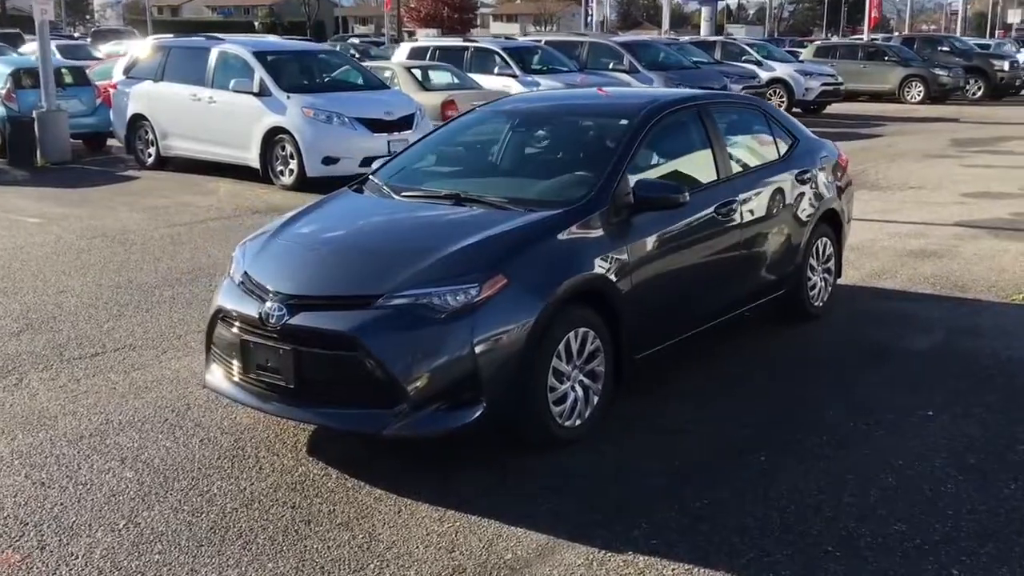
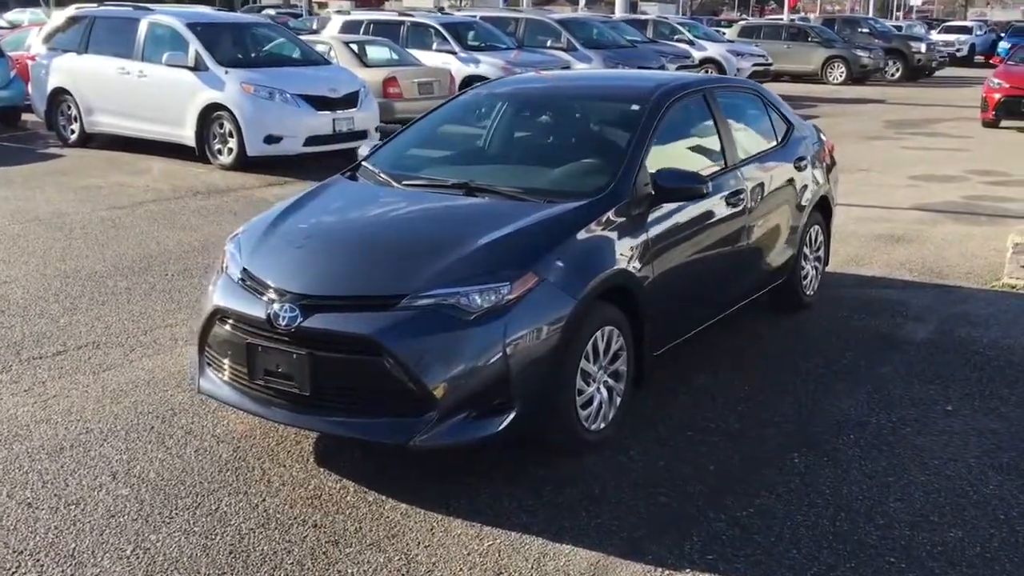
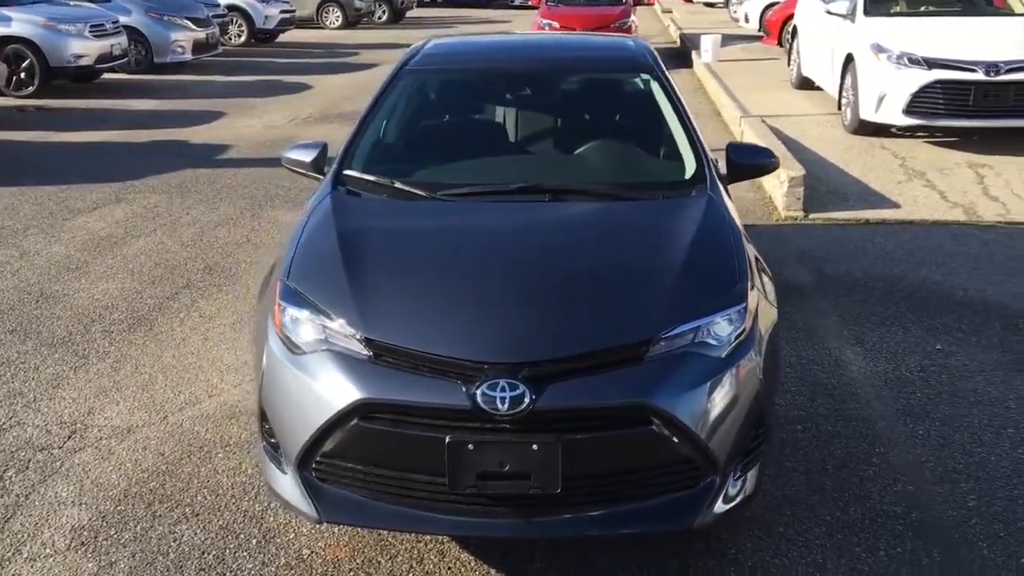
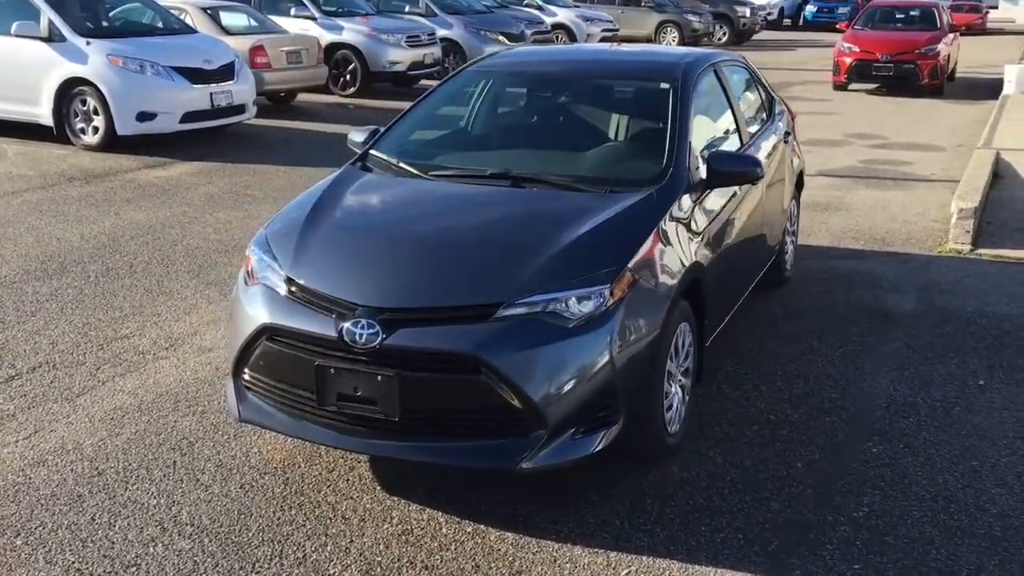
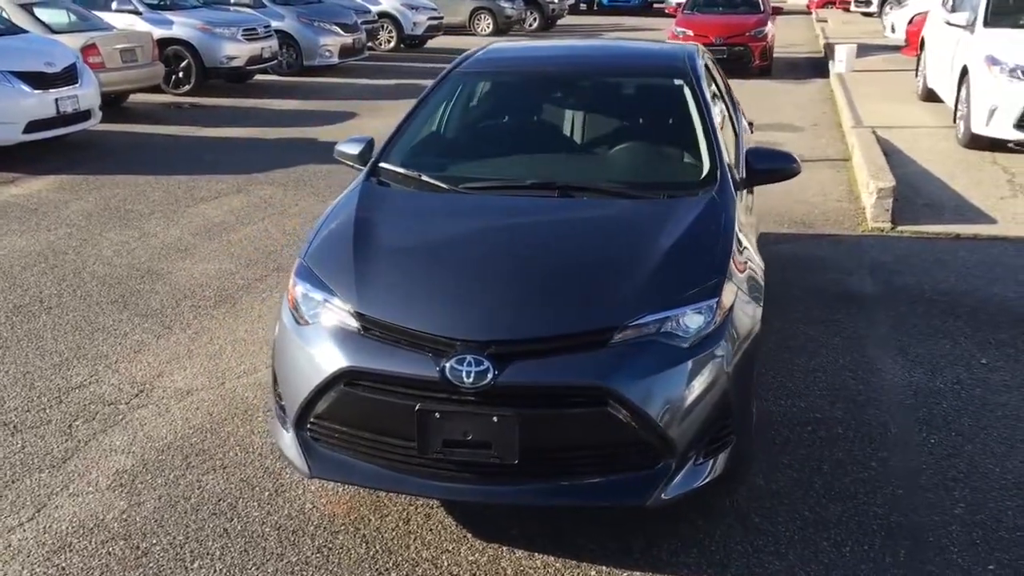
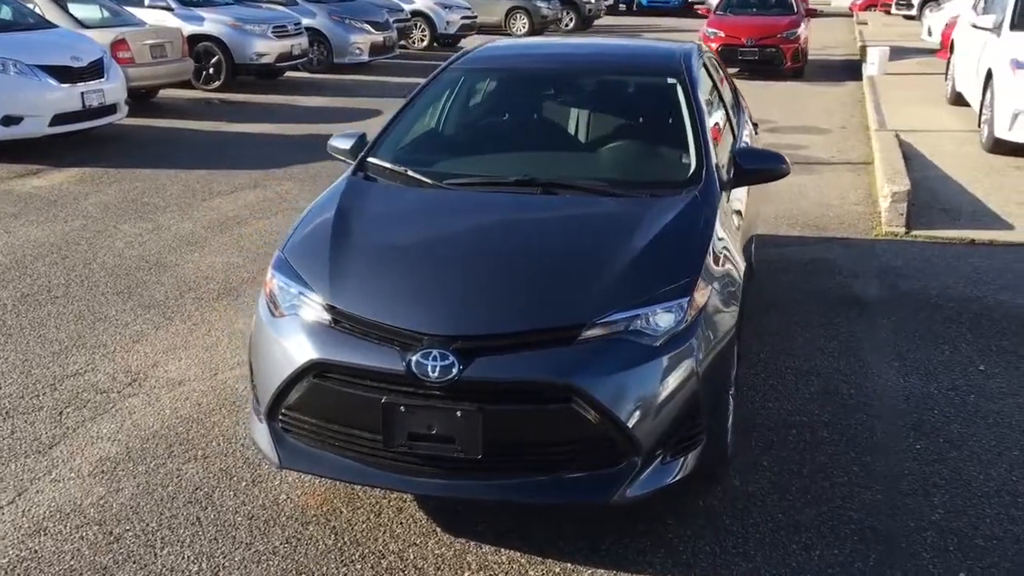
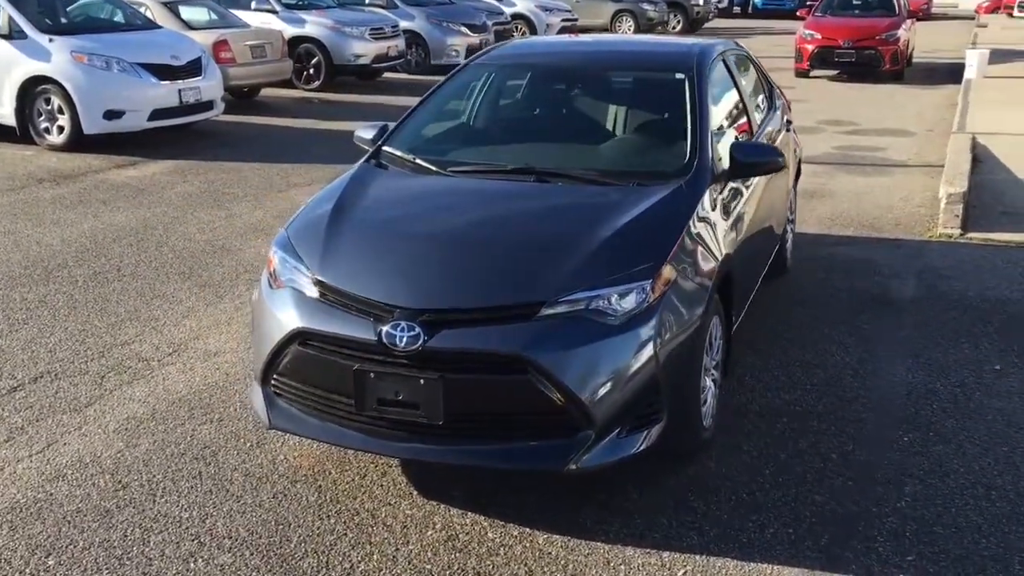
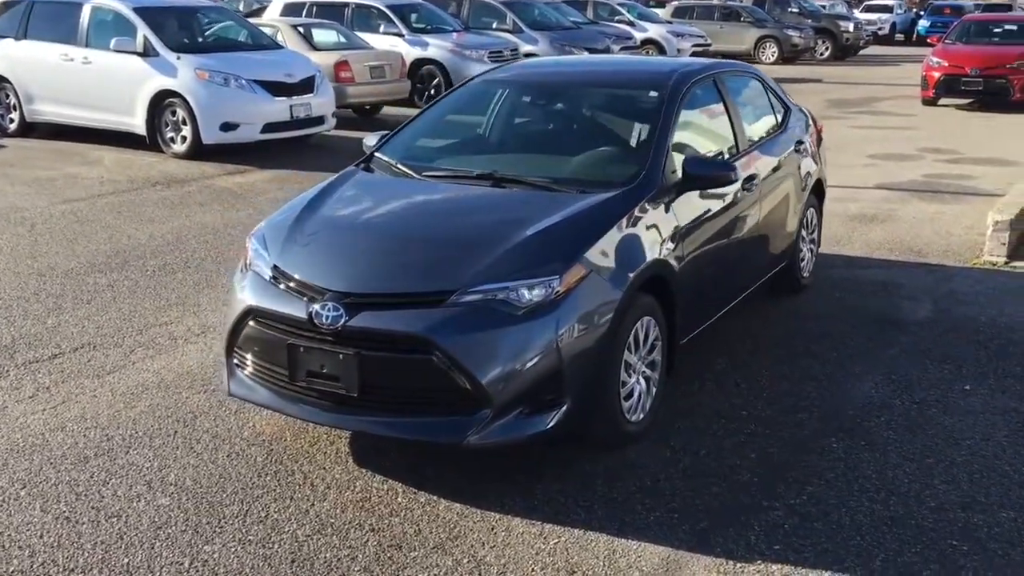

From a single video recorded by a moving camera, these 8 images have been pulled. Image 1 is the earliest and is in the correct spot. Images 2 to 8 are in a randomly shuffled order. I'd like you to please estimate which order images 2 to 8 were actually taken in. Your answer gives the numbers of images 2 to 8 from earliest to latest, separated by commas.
2, 8, 4, 7, 6, 5, 3
